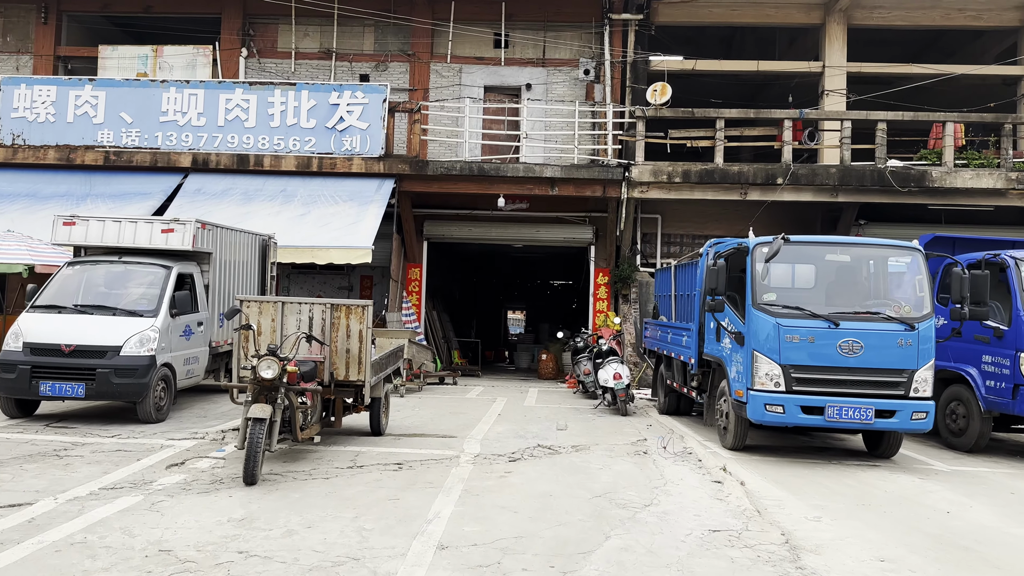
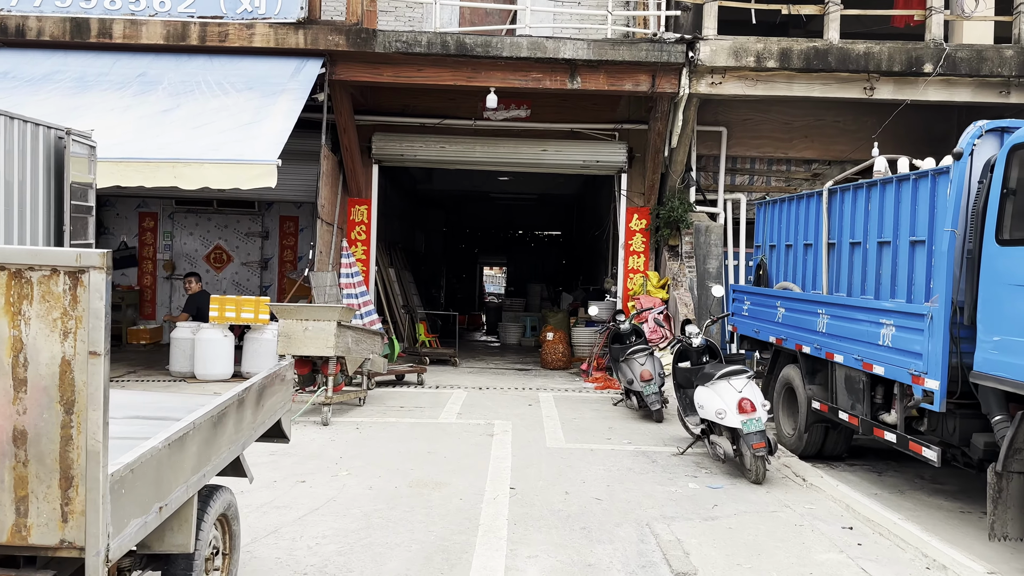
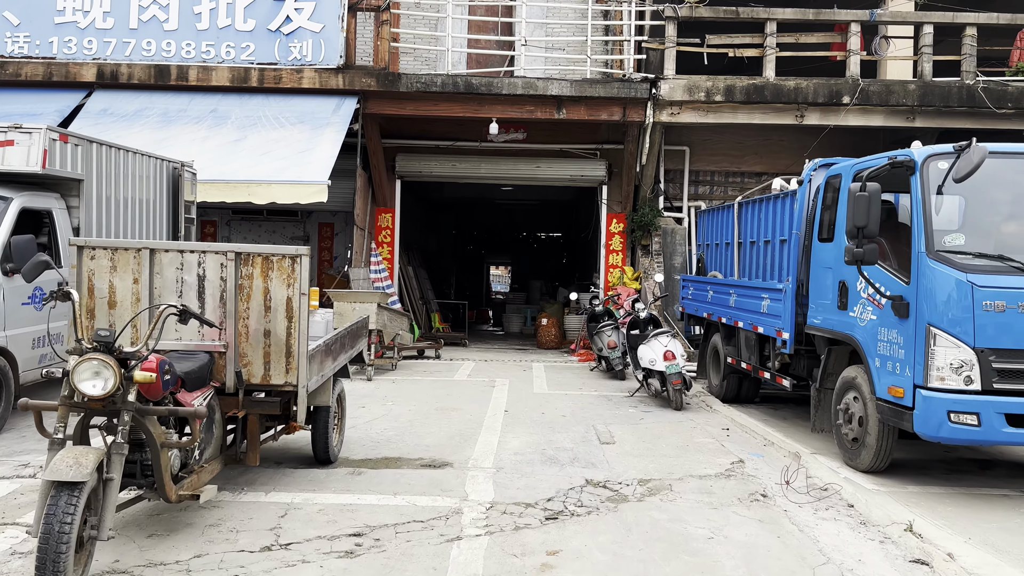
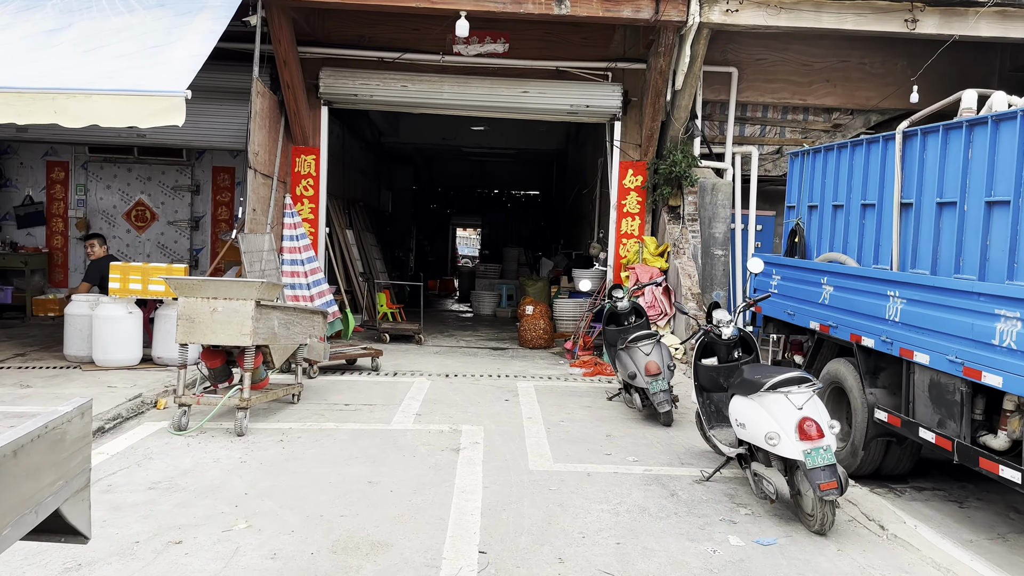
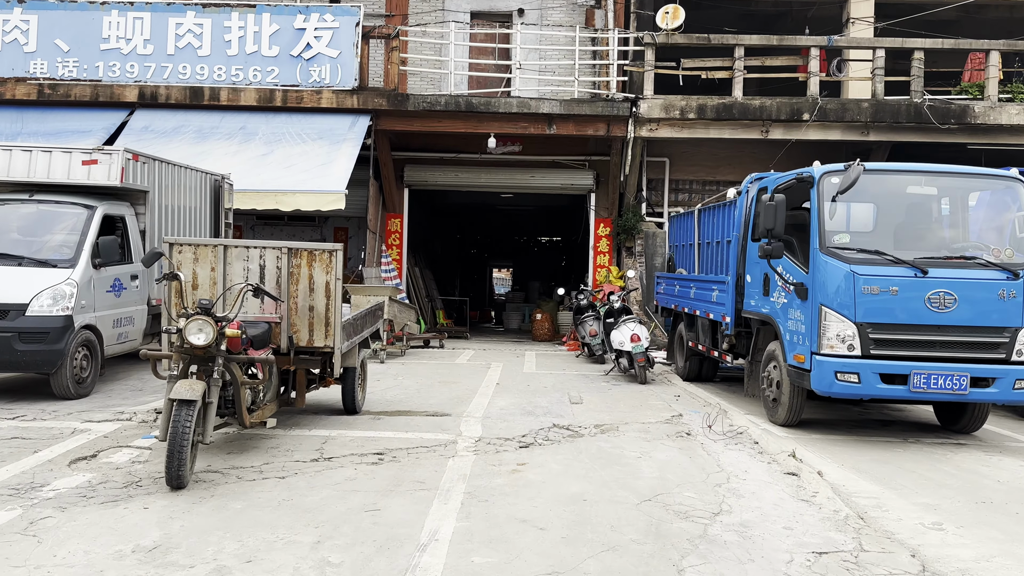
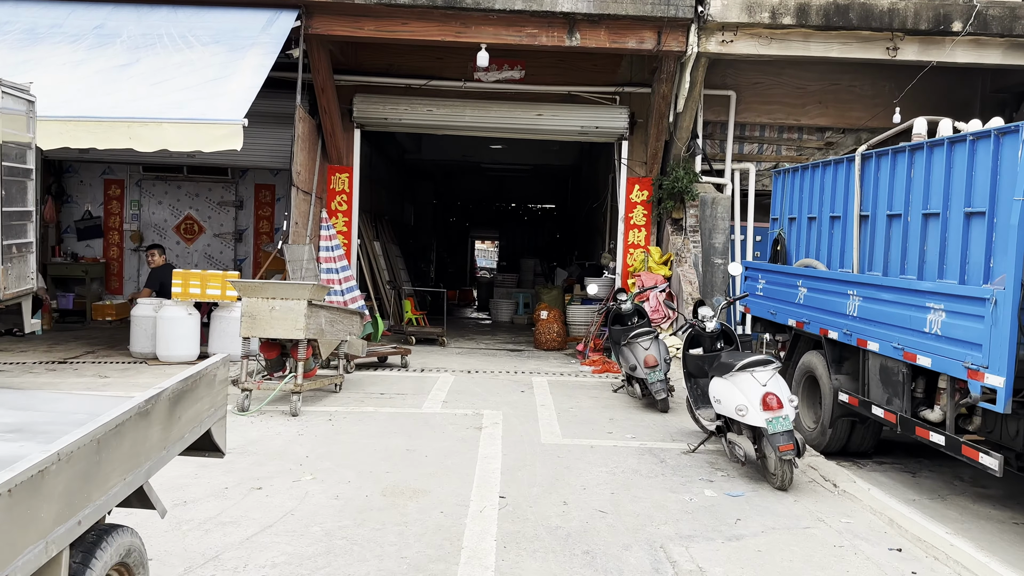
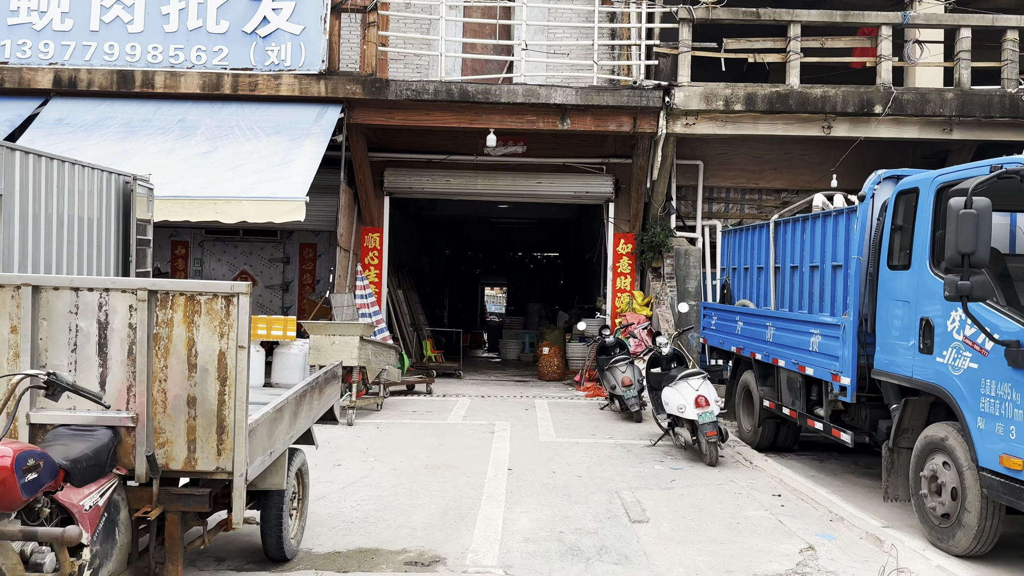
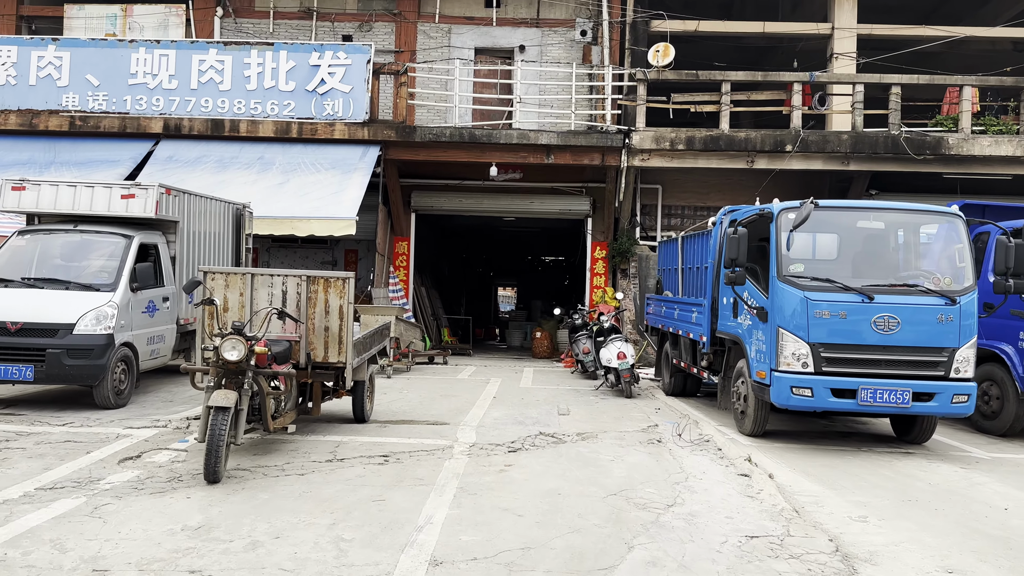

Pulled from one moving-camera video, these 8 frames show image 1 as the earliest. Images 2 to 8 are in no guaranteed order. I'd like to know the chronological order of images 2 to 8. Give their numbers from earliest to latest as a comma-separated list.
8, 5, 3, 7, 2, 6, 4
